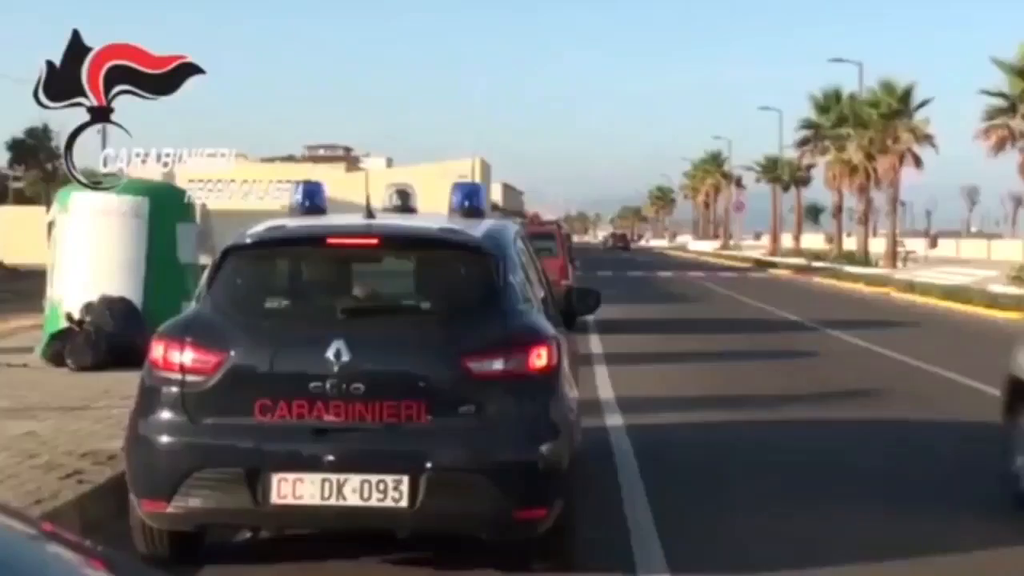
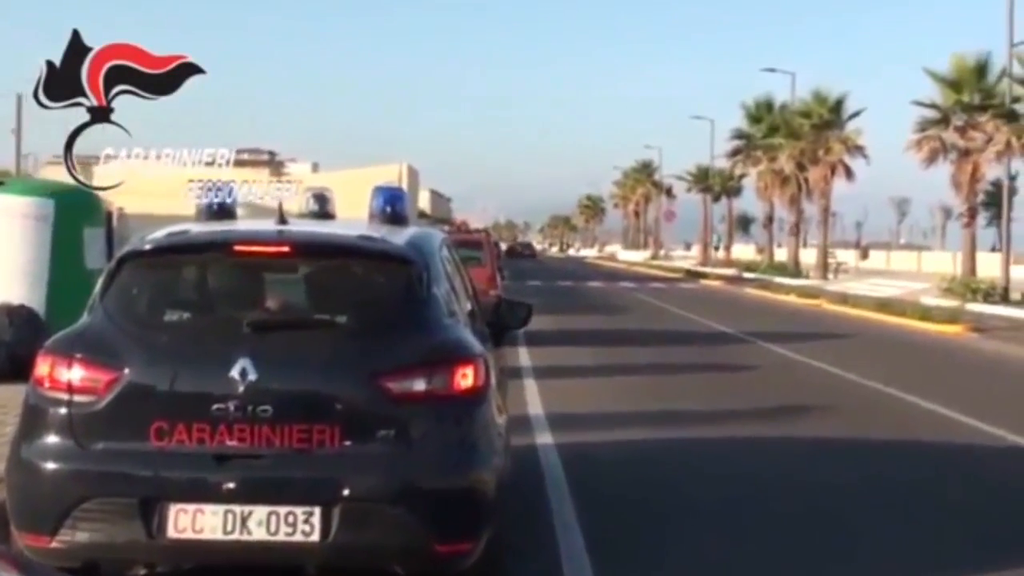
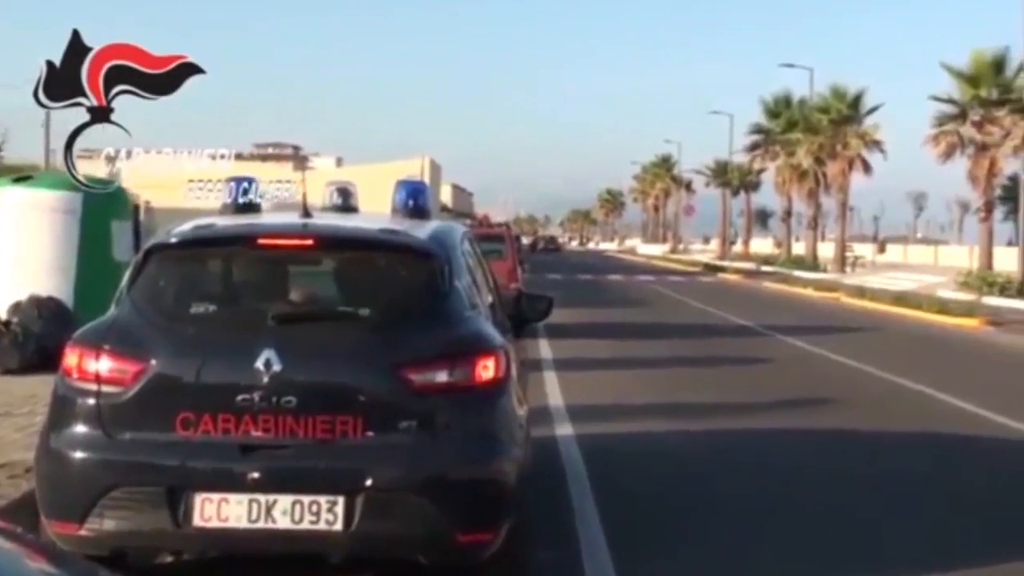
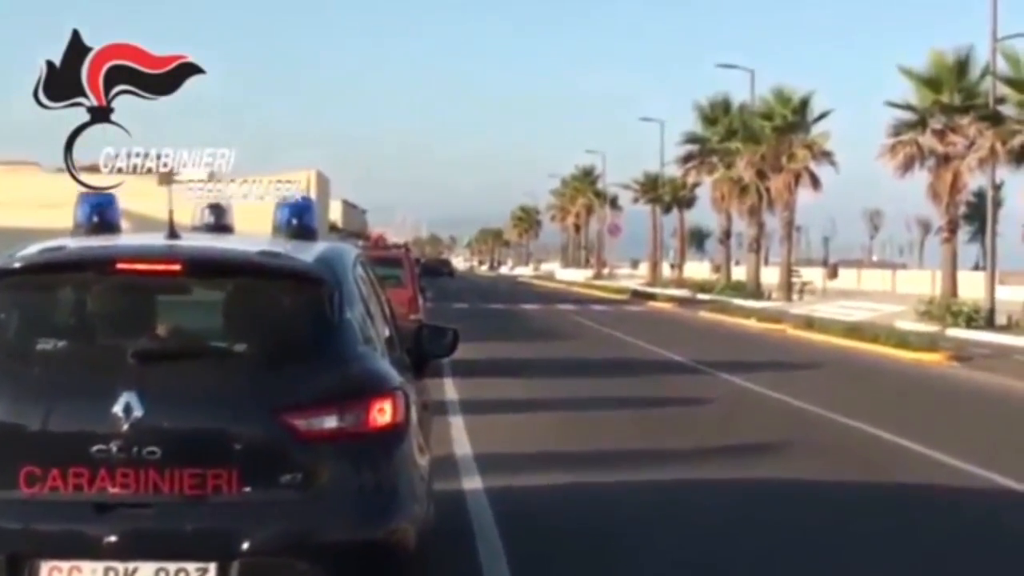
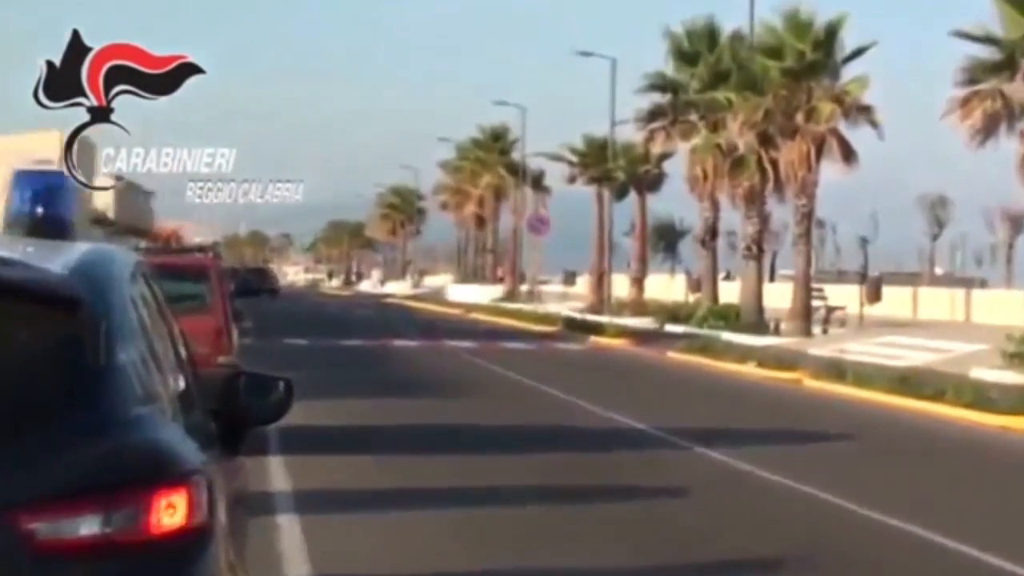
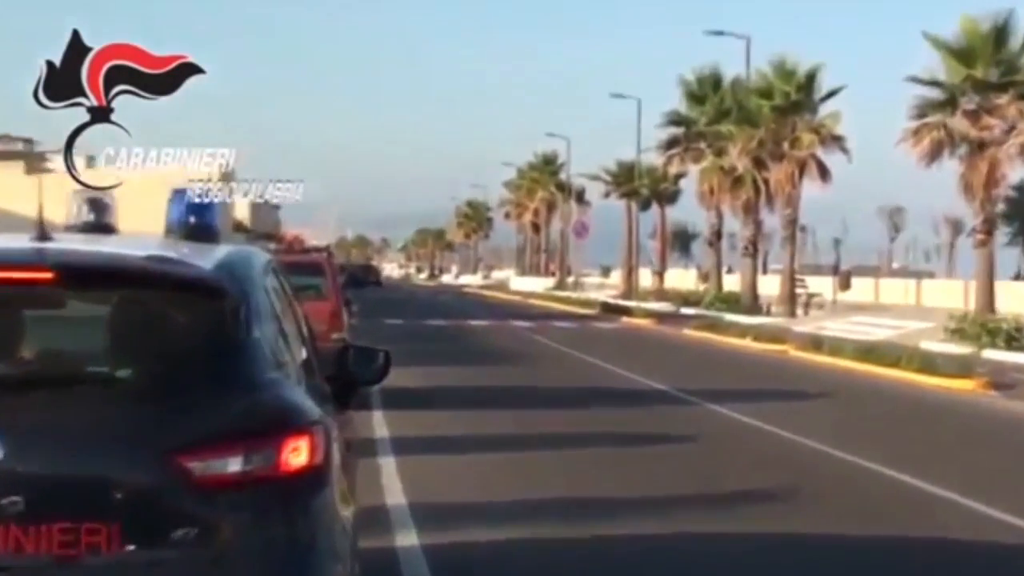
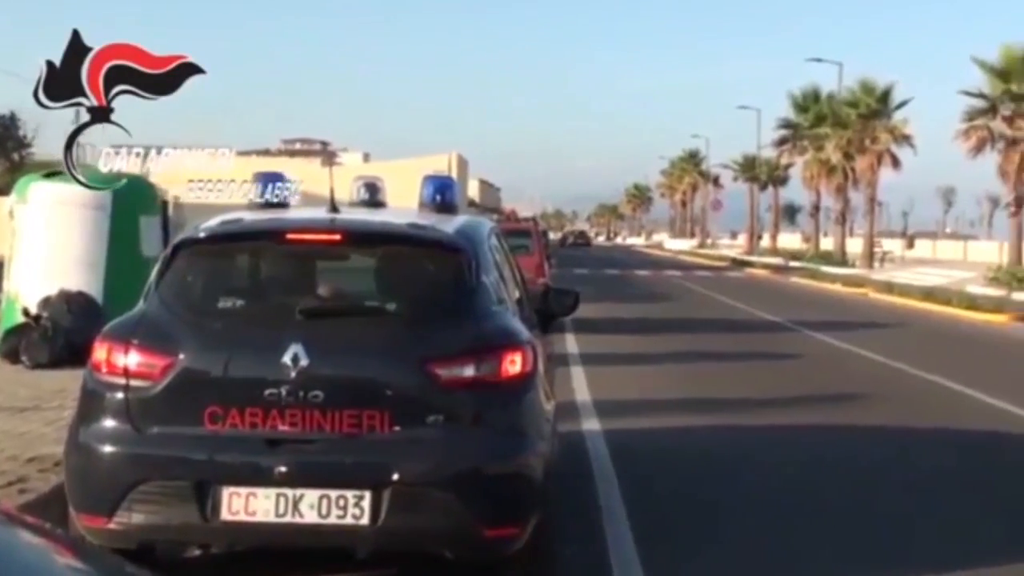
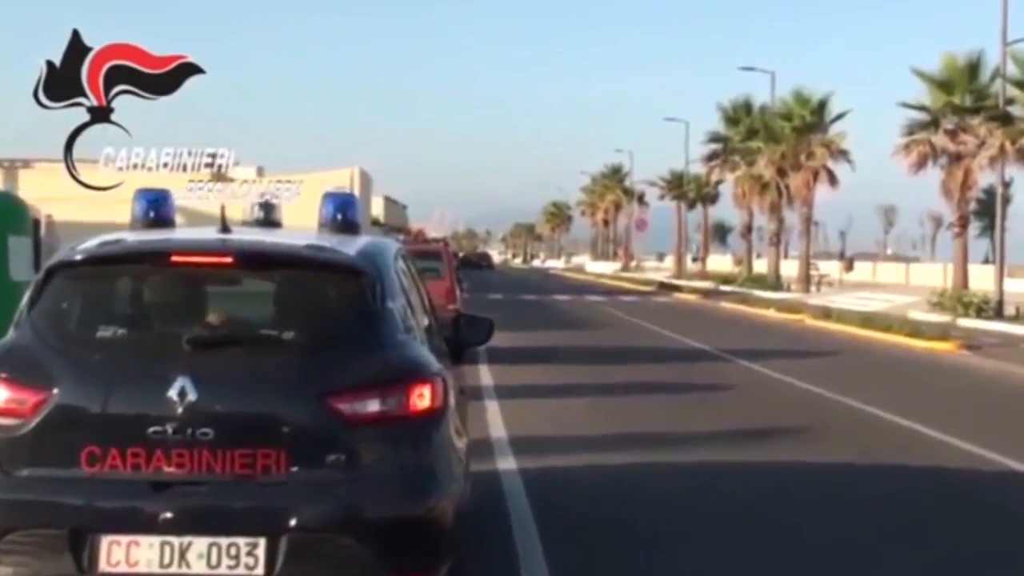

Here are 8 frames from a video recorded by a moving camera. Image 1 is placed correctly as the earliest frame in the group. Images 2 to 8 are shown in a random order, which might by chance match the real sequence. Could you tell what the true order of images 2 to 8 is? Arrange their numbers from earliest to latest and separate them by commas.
7, 3, 2, 8, 4, 6, 5
